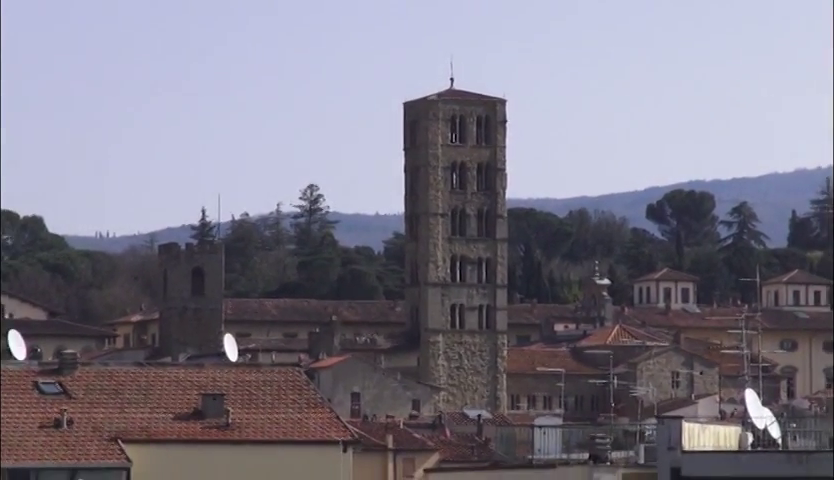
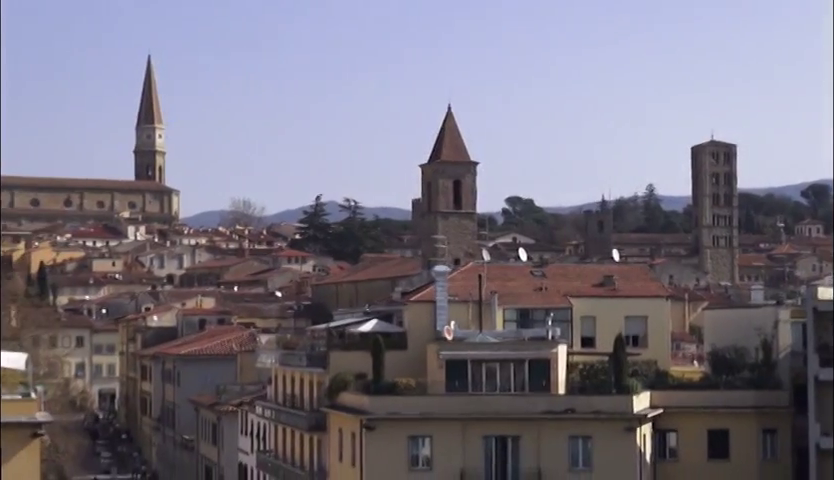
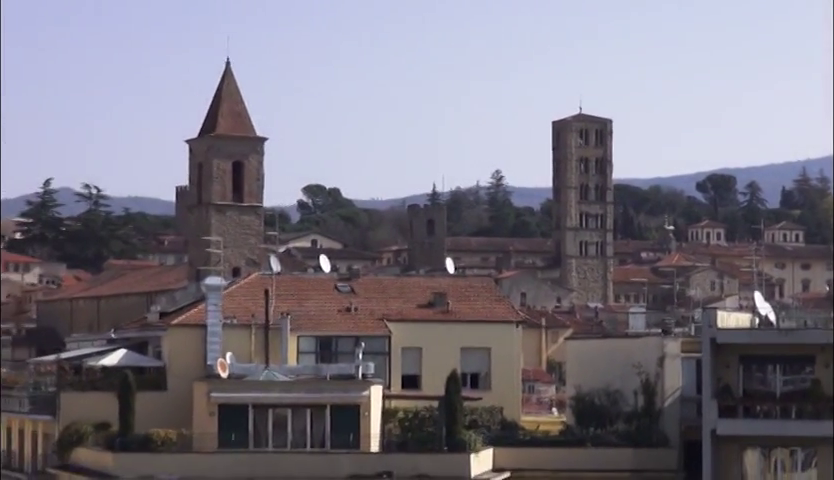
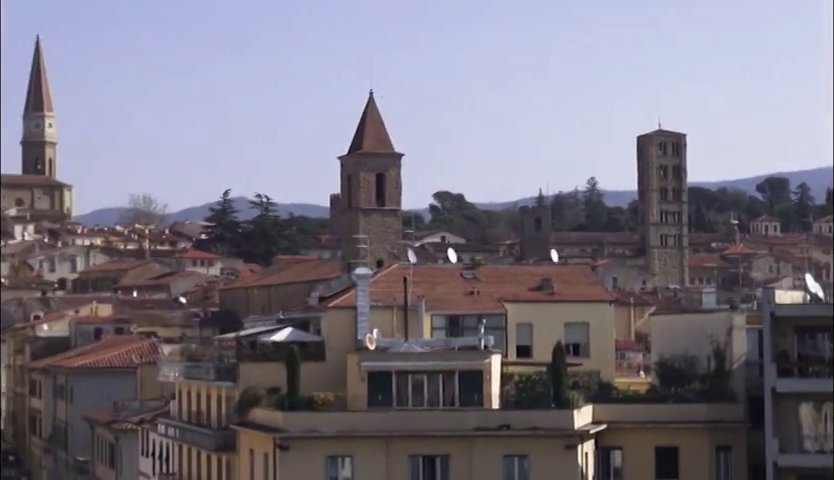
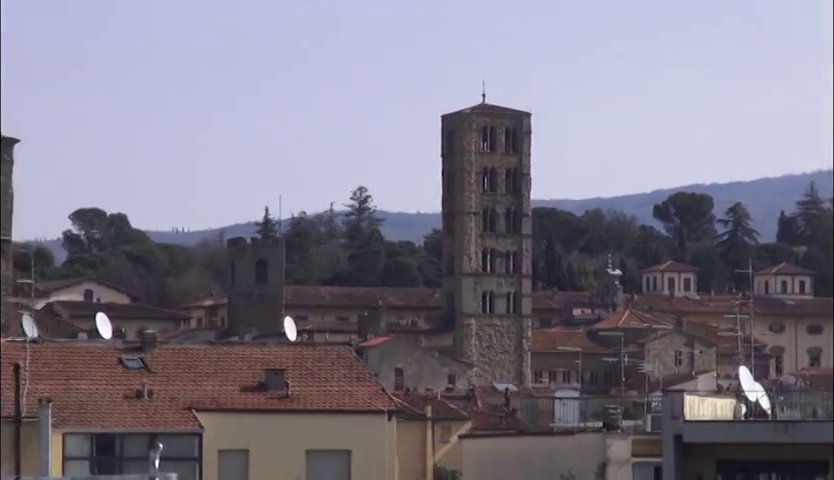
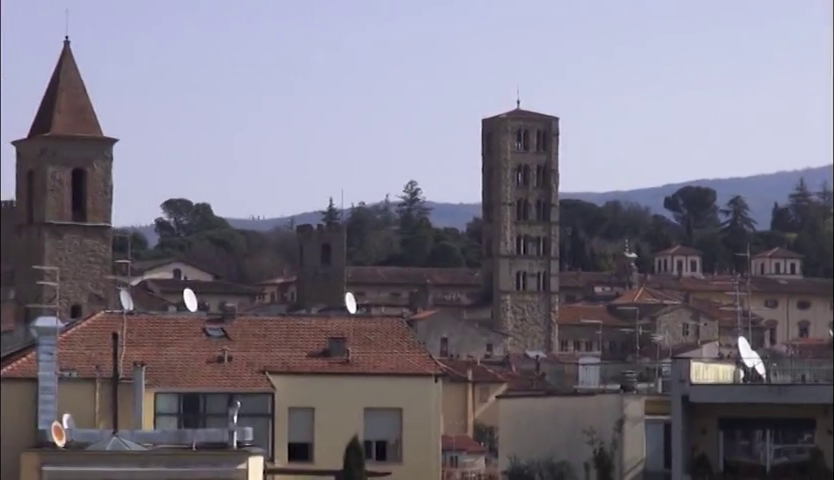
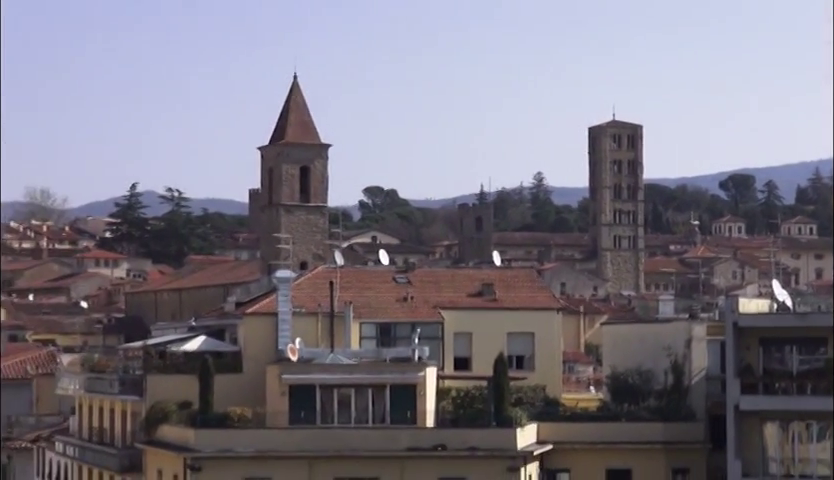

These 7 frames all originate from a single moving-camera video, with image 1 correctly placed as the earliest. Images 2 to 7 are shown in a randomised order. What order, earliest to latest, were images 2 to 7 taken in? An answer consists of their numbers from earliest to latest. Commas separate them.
5, 6, 3, 7, 4, 2
